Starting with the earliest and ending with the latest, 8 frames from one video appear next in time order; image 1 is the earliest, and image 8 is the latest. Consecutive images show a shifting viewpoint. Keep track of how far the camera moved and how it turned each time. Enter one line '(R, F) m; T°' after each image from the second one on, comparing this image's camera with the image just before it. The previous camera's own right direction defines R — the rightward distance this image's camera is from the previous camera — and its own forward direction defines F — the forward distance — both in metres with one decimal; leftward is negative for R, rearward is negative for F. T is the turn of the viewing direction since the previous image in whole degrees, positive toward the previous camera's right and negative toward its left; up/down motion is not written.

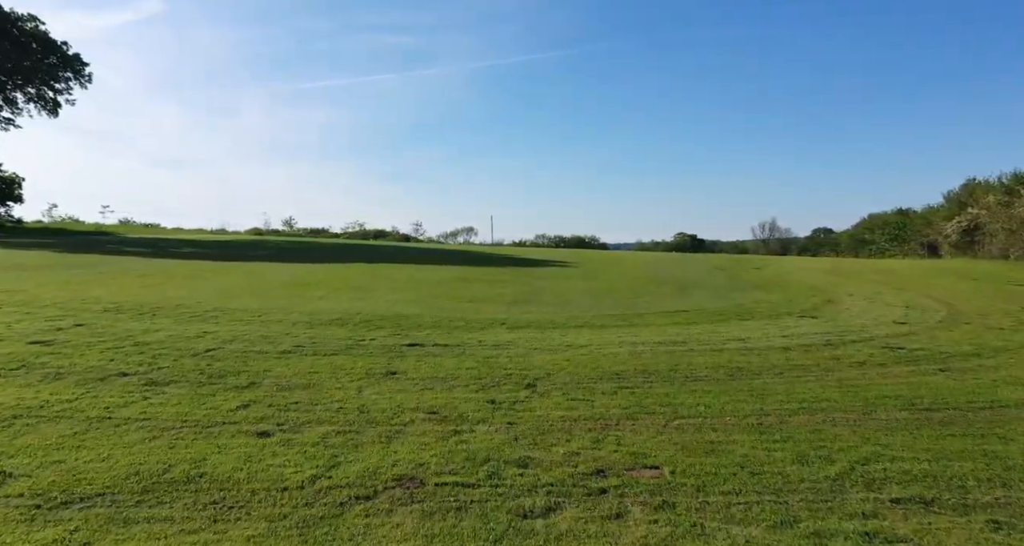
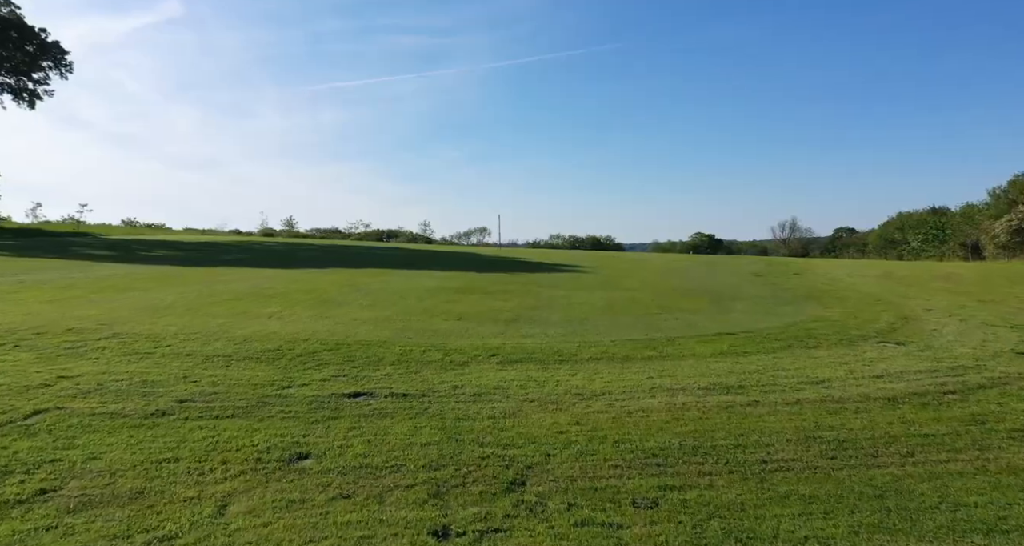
(+0.2, +2.3) m; -1°
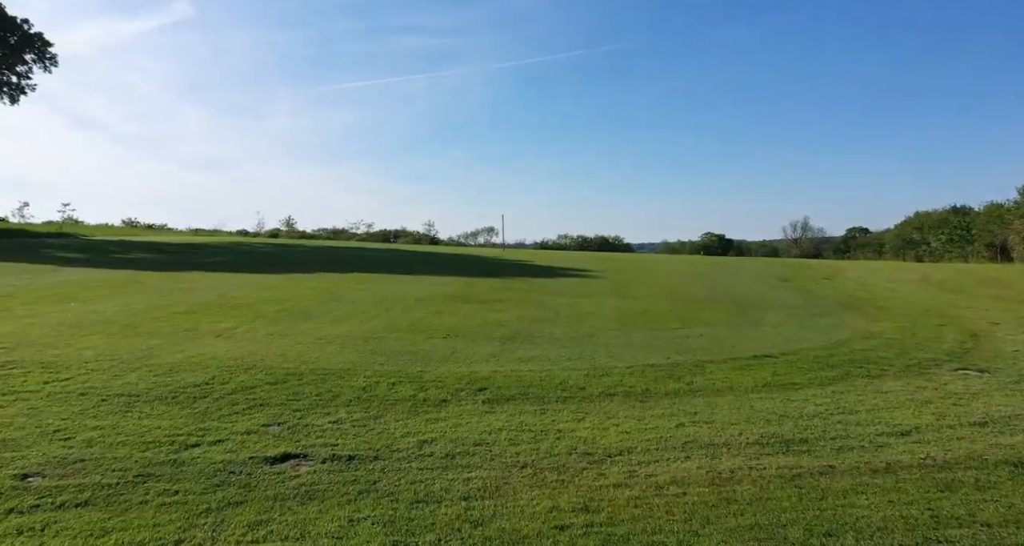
(+0.1, +1.5) m; -1°
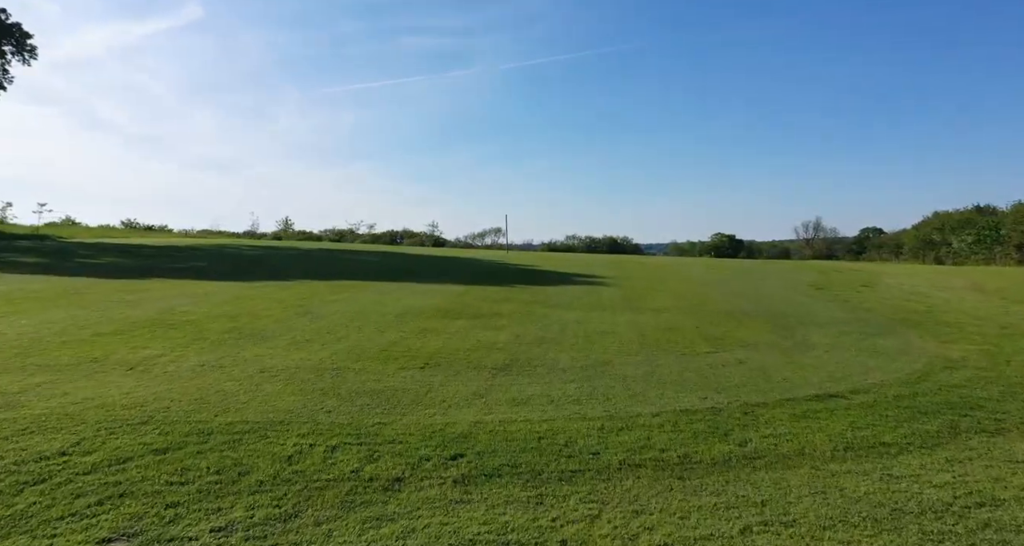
(+0.1, +1.6) m; -1°
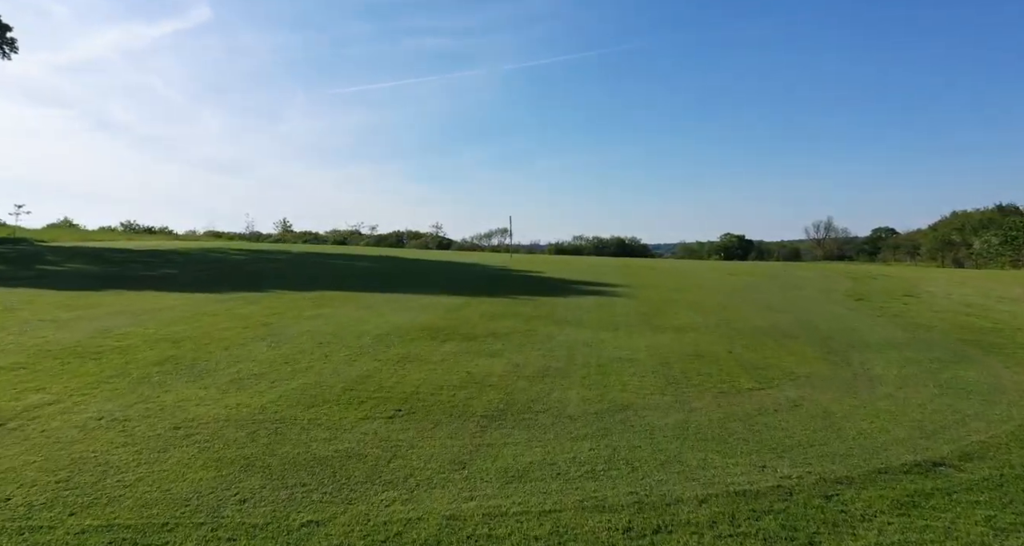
(+0.1, +1.5) m; -1°
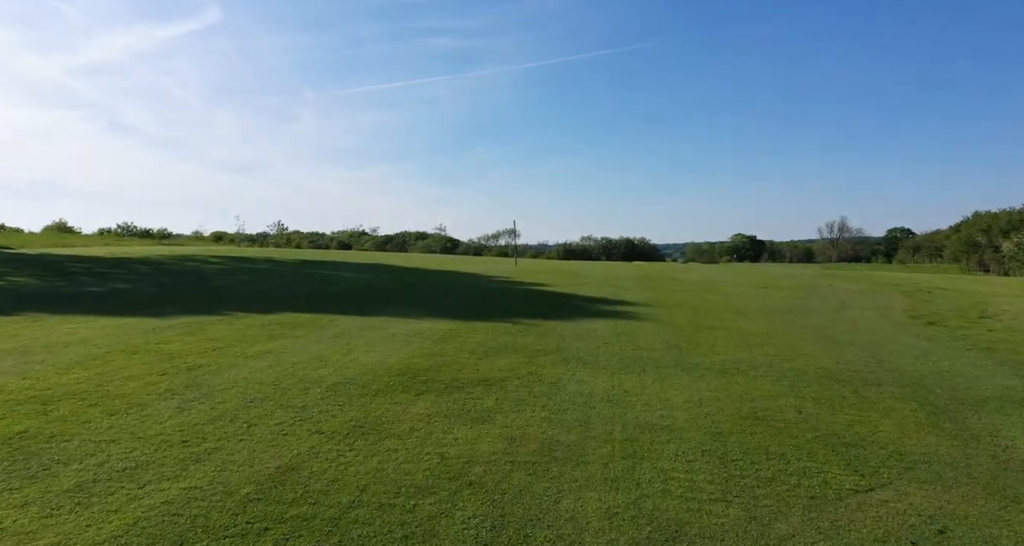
(+0.1, +2.0) m; -1°
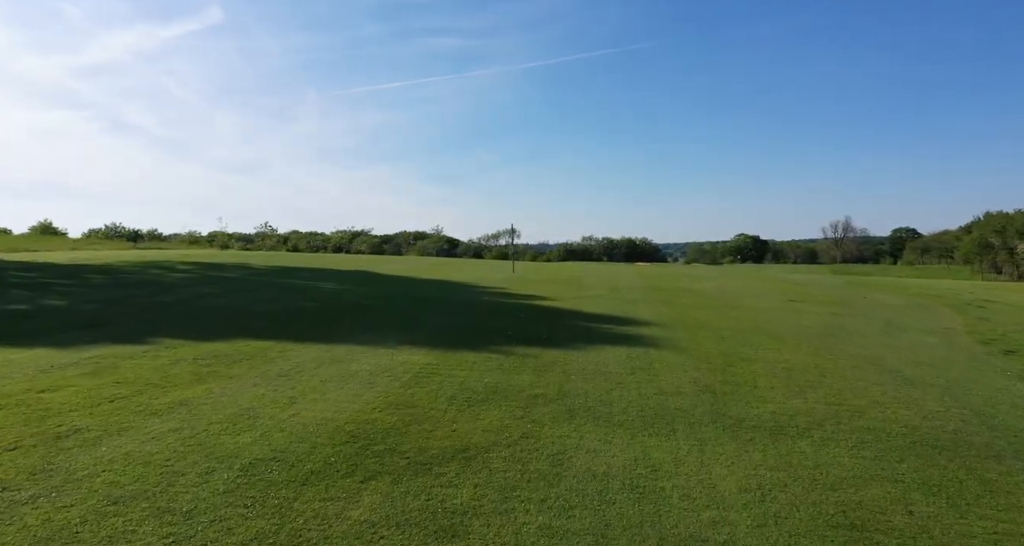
(+0.1, +1.8) m; 0°
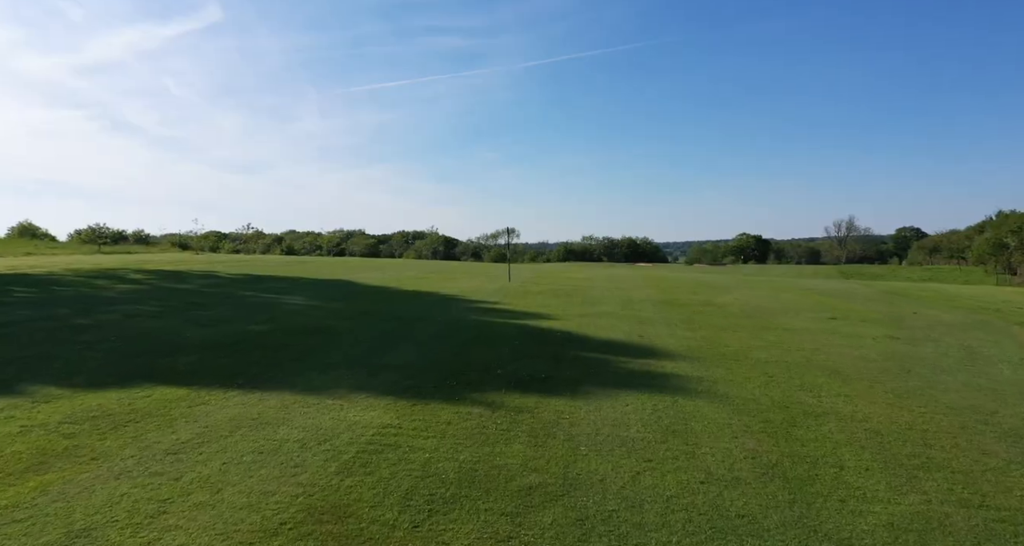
(+0.1, +2.2) m; 0°
